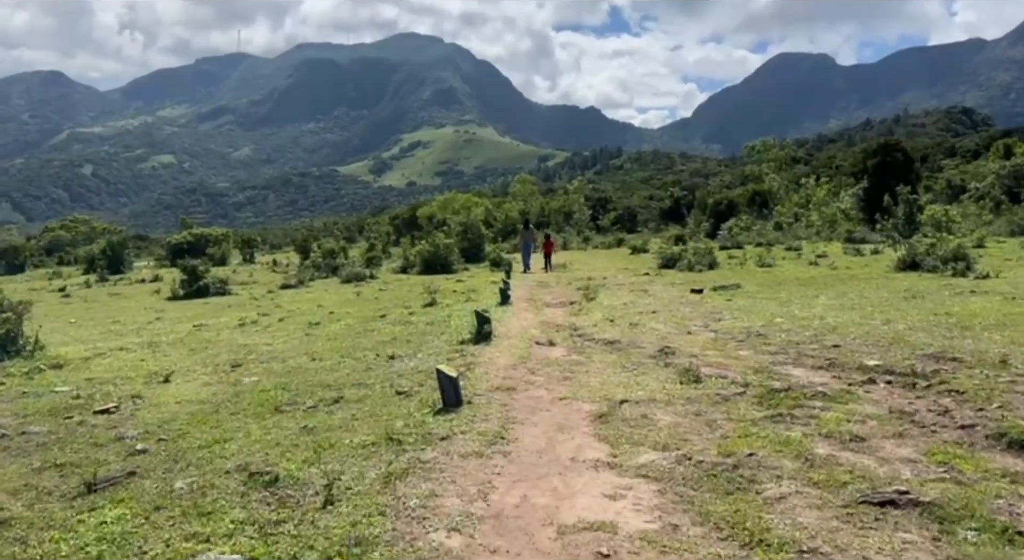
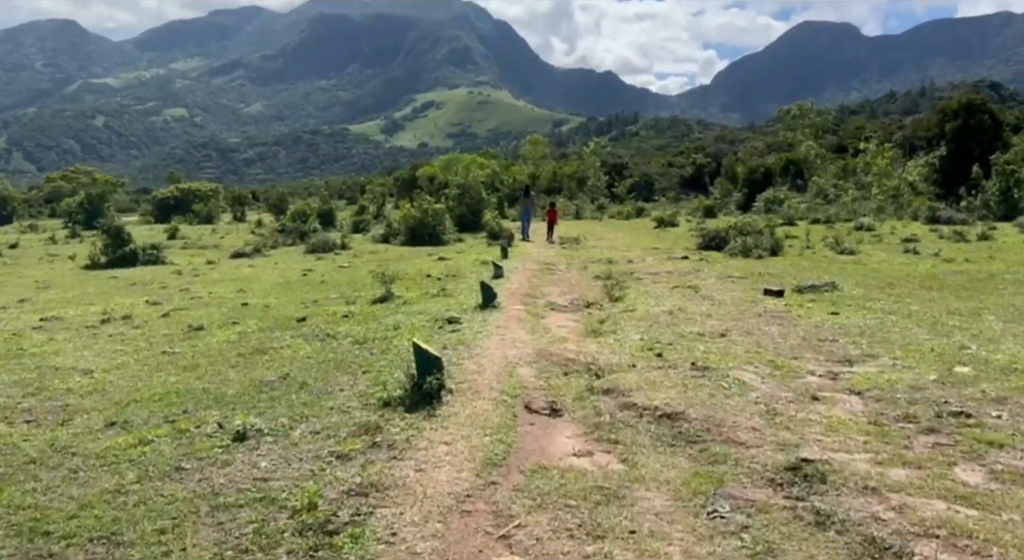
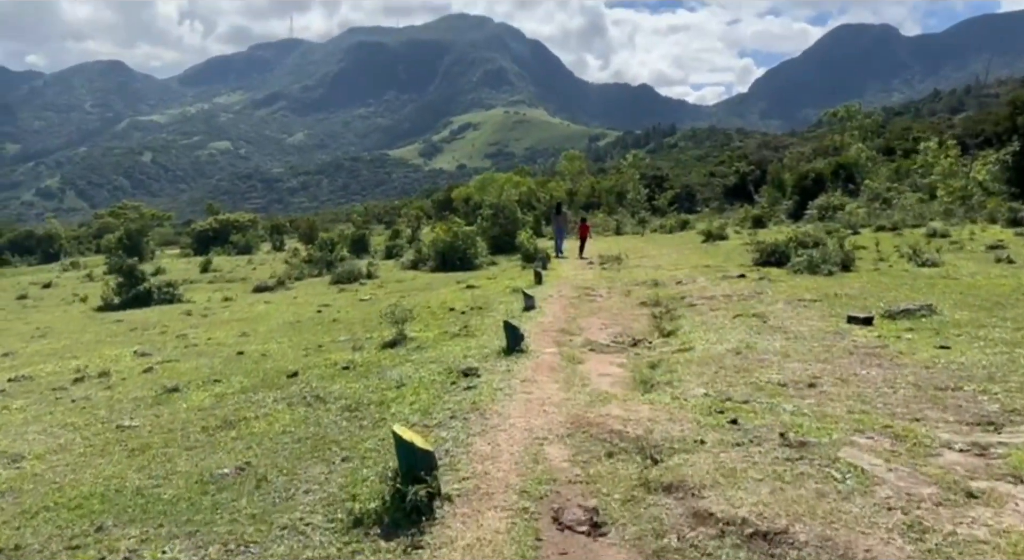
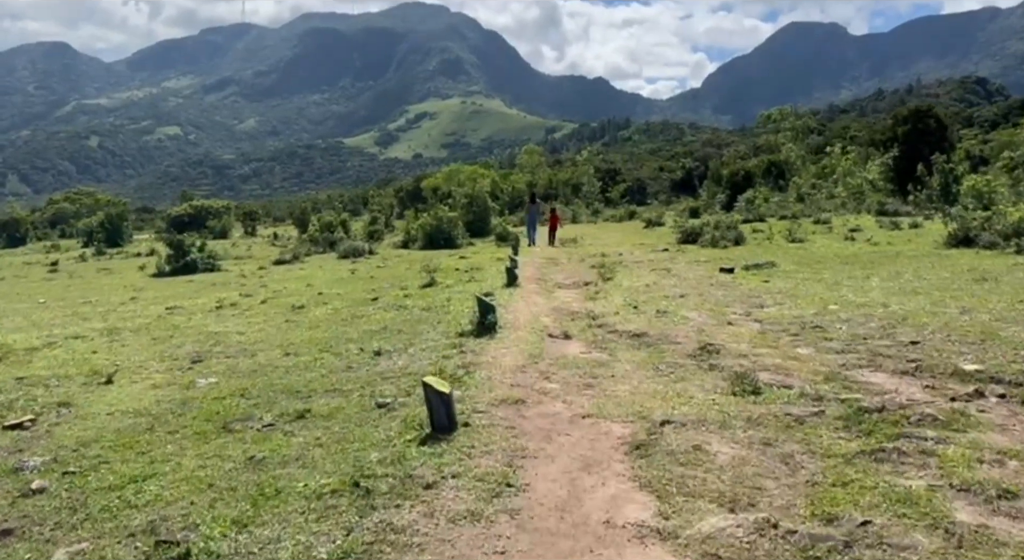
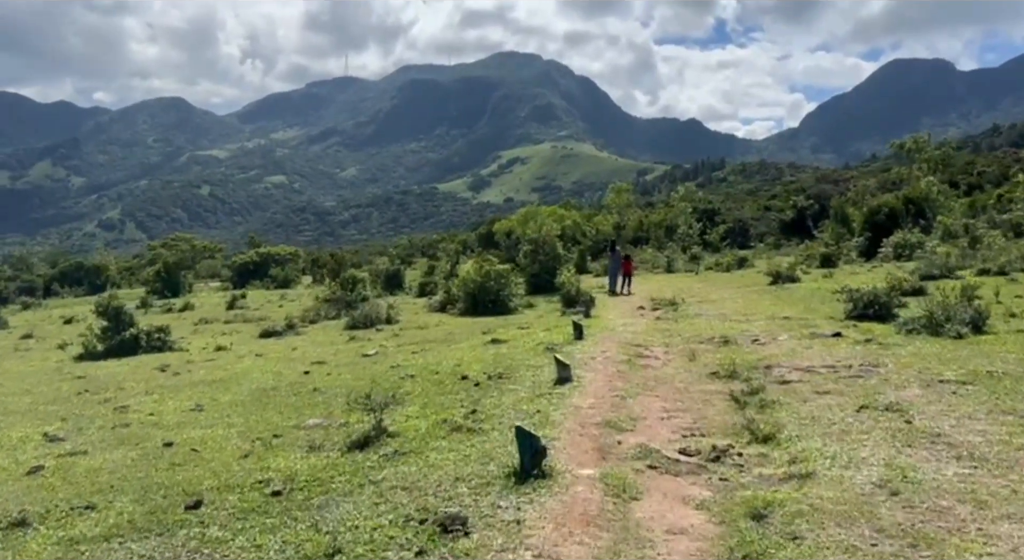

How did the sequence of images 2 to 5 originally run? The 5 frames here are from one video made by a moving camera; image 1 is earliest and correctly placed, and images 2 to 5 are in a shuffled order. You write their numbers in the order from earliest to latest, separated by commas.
4, 2, 3, 5
